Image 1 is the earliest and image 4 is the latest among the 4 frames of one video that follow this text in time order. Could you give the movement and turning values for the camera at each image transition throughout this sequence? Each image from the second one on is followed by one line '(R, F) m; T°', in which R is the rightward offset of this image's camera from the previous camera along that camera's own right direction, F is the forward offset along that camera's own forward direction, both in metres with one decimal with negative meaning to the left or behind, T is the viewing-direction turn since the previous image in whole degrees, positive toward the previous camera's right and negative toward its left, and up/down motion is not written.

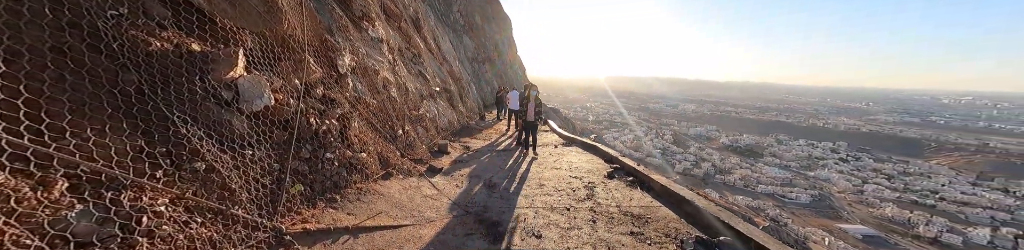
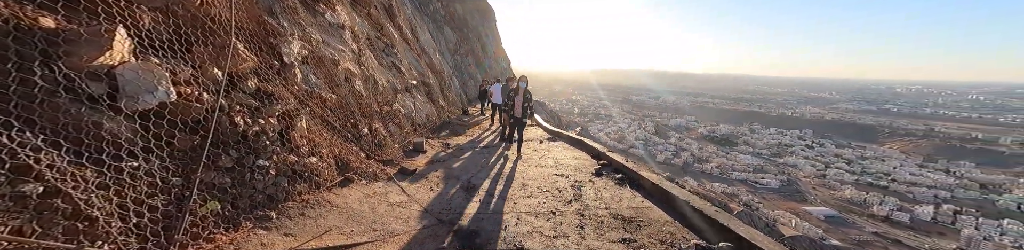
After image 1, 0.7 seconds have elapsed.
(+0.1, +0.5) m; +3°
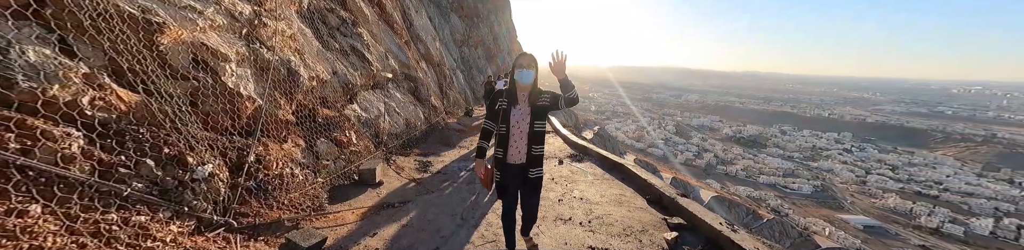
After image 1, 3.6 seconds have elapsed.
(+0.2, +2.7) m; -3°
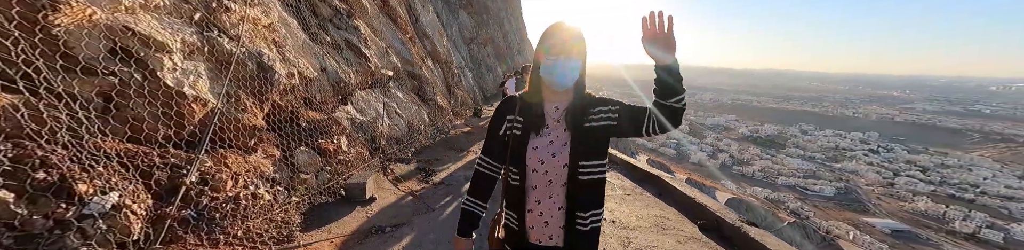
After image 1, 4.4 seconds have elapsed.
(-0.1, +0.8) m; -2°
